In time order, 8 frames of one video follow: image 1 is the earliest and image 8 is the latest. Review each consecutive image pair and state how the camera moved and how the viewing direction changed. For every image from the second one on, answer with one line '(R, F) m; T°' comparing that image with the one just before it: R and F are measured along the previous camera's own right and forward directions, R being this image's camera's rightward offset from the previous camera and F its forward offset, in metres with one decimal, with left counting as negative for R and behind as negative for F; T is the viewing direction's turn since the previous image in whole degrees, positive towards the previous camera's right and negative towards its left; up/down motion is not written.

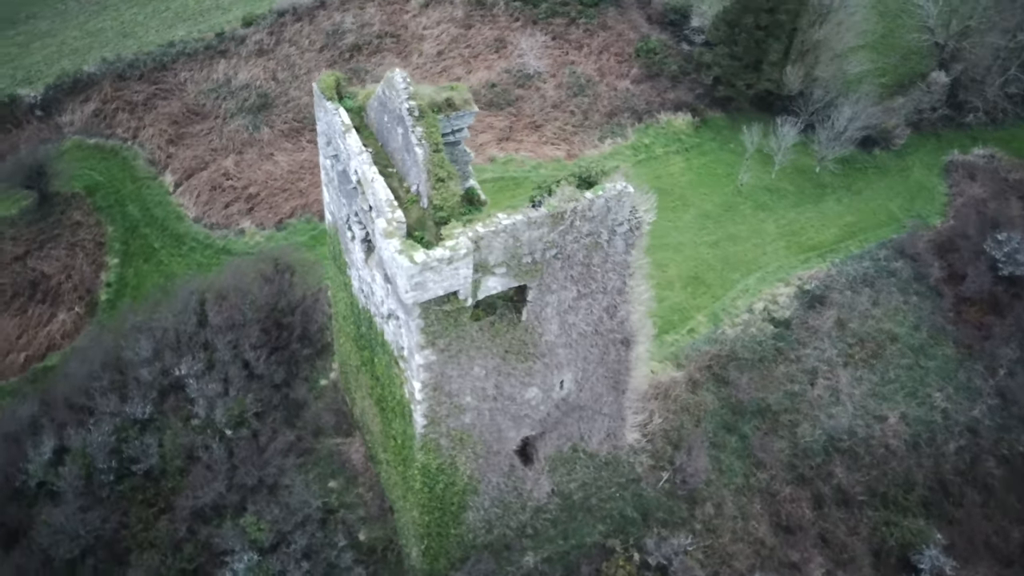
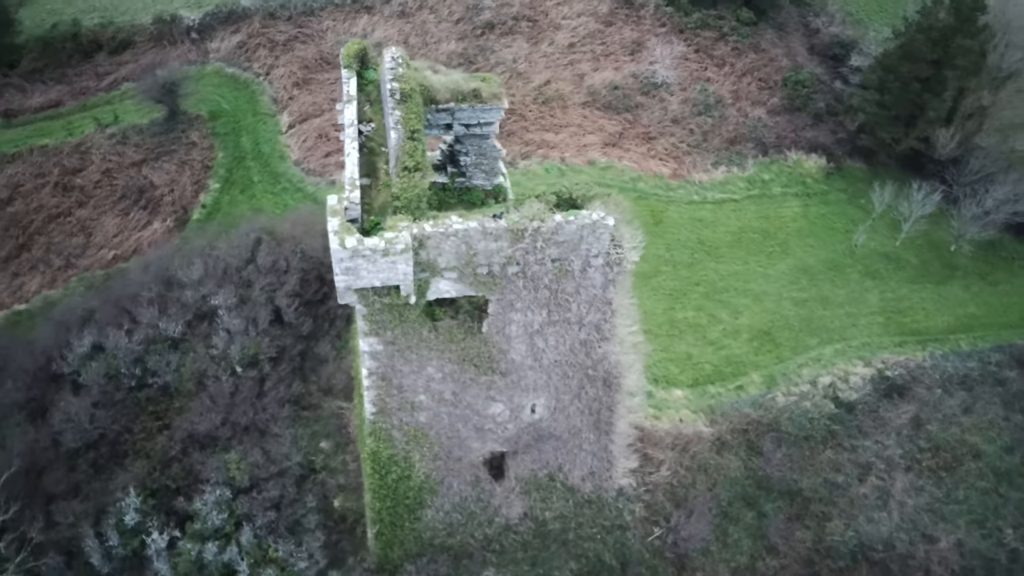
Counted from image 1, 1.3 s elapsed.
(+2.6, +0.9) m; -12°
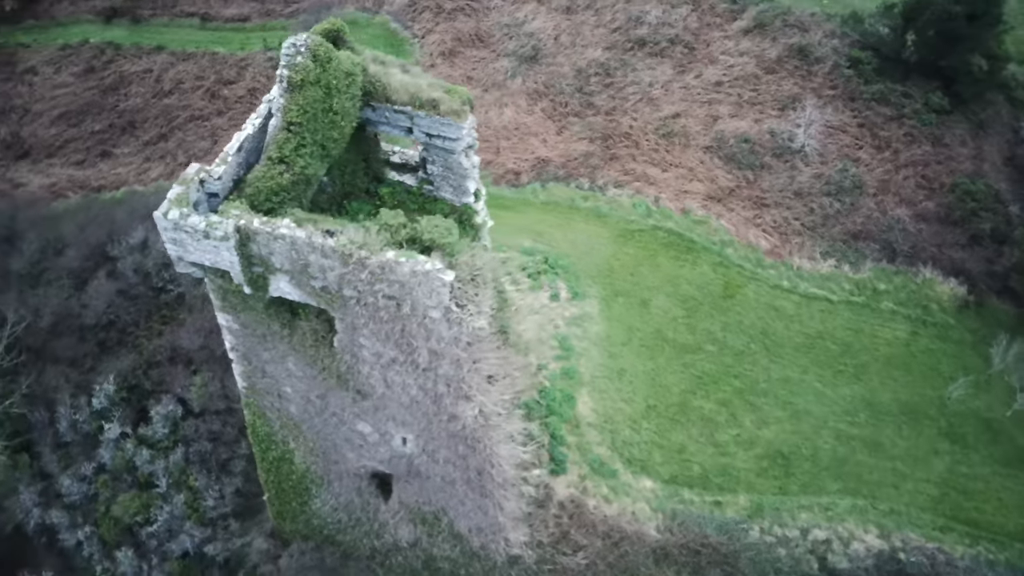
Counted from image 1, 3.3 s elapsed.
(+4.3, +1.5) m; -16°
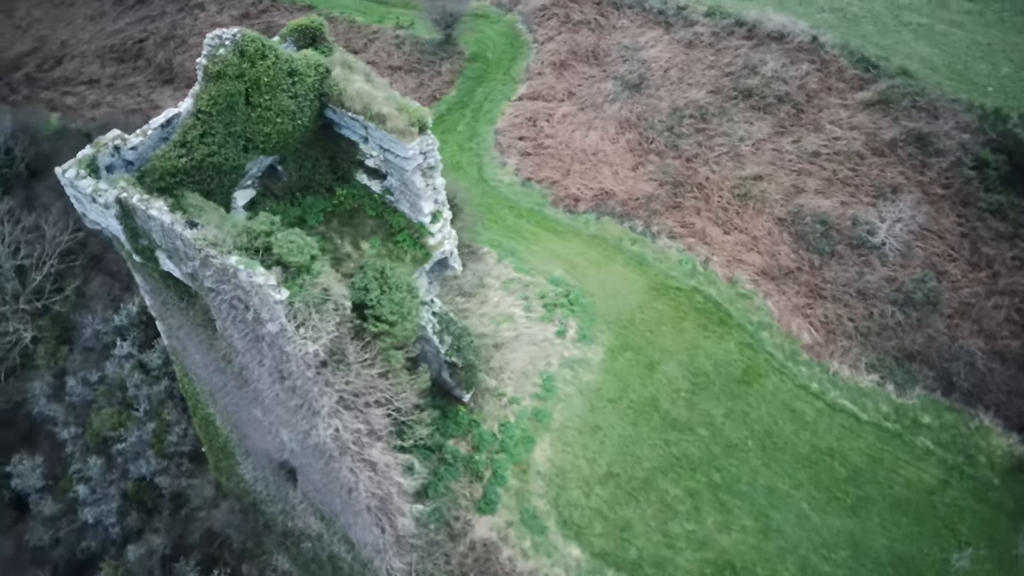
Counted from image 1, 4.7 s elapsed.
(+3.6, +0.8) m; -13°
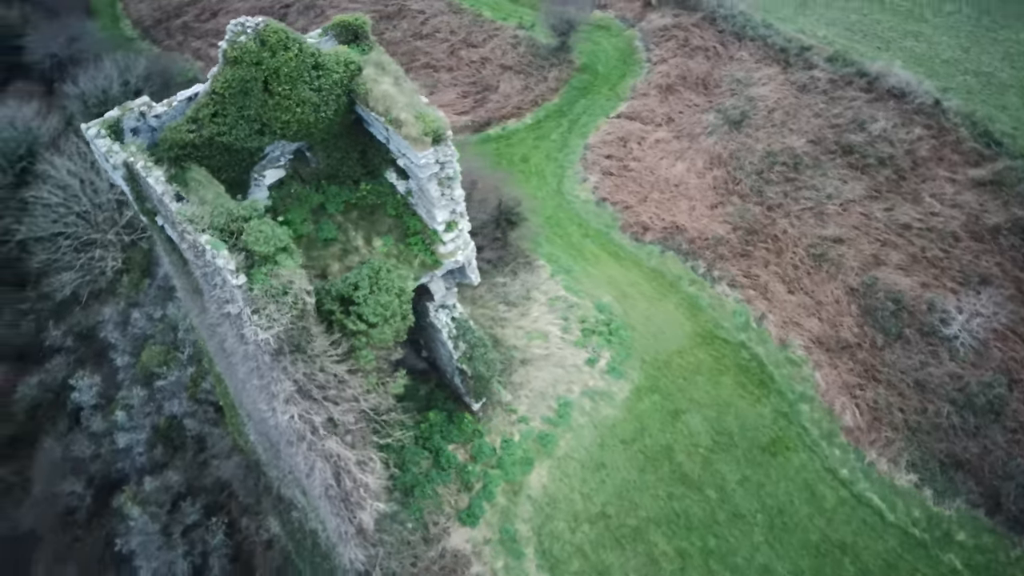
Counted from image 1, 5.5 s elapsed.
(+2.0, +0.3) m; -10°
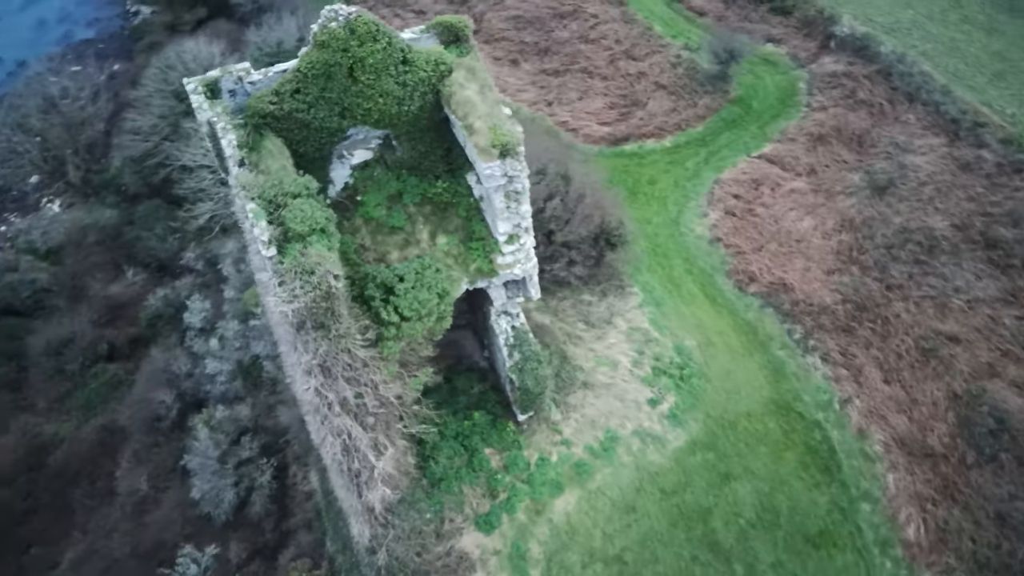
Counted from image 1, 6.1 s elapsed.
(+1.7, +0.2) m; -11°
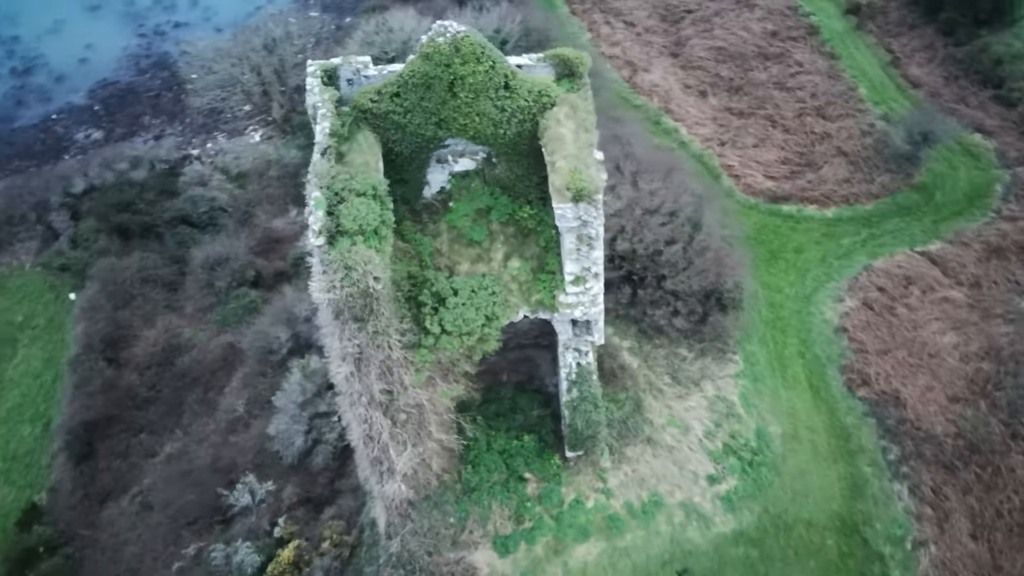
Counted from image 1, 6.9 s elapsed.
(+1.9, +0.3) m; -13°
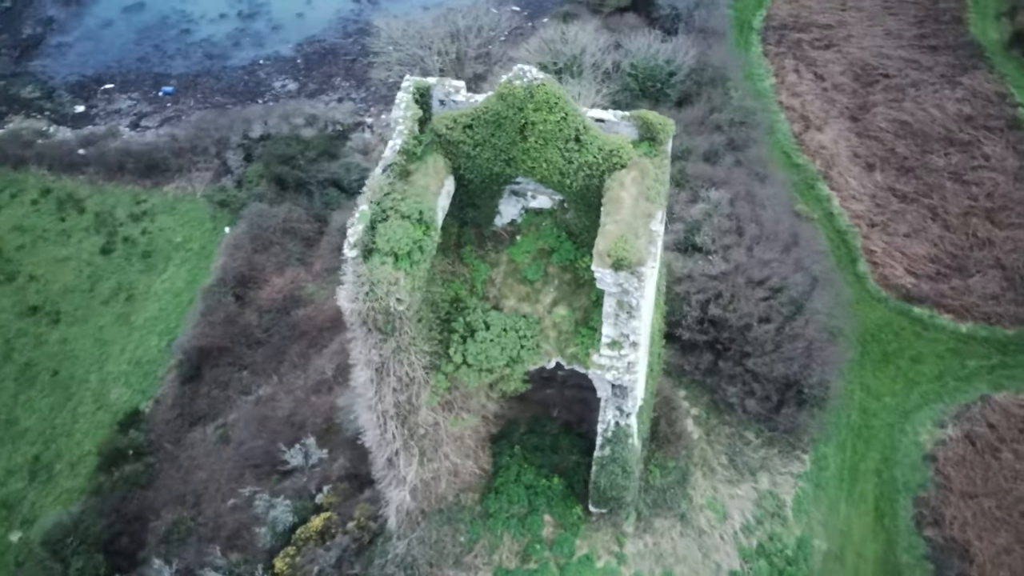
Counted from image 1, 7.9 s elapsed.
(+1.9, +0.2) m; -12°
